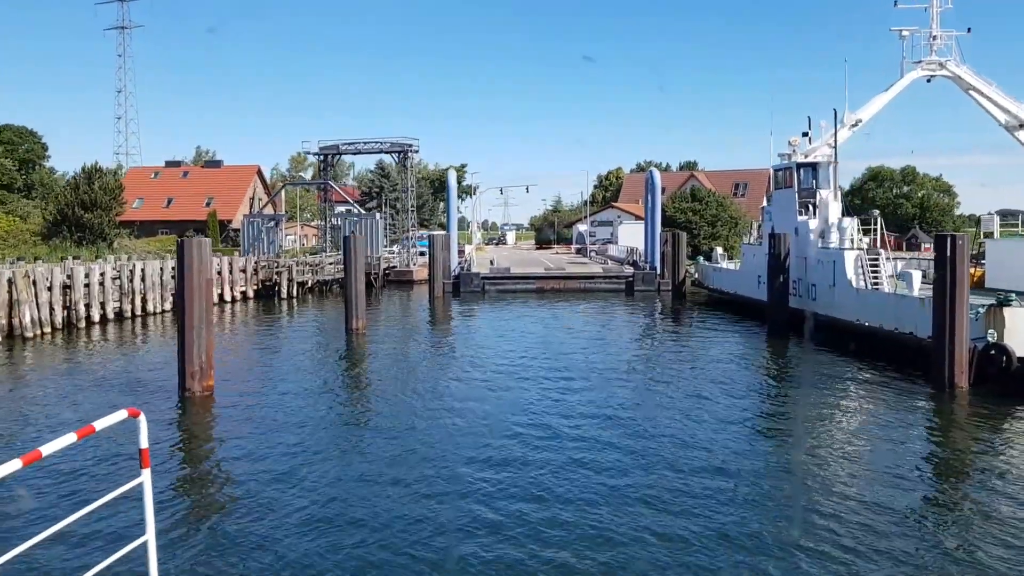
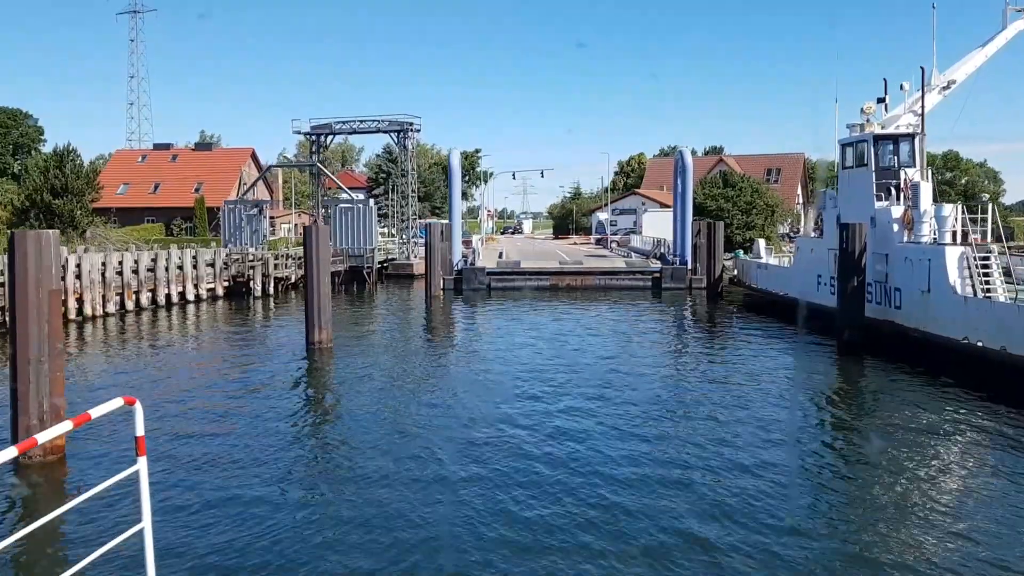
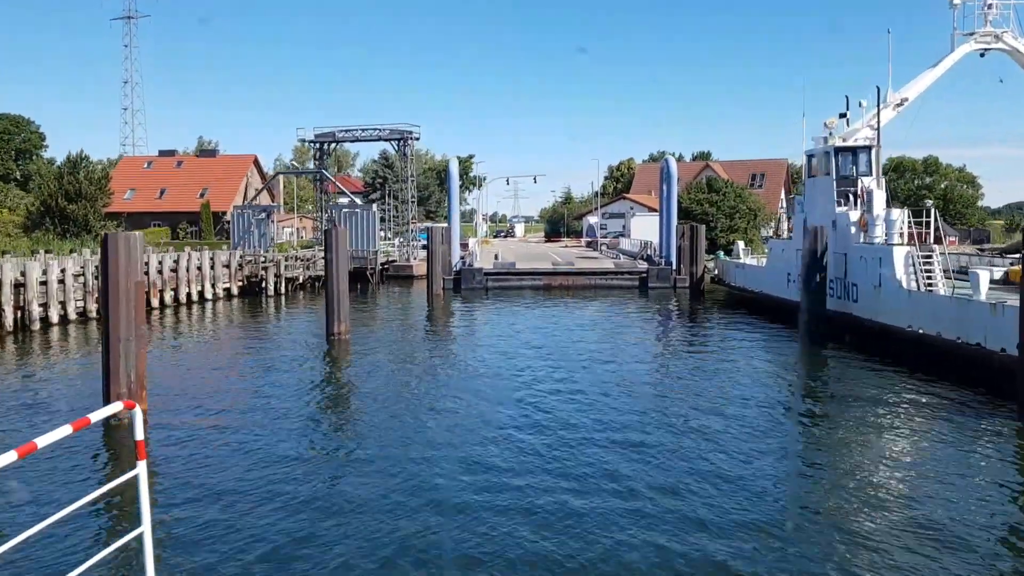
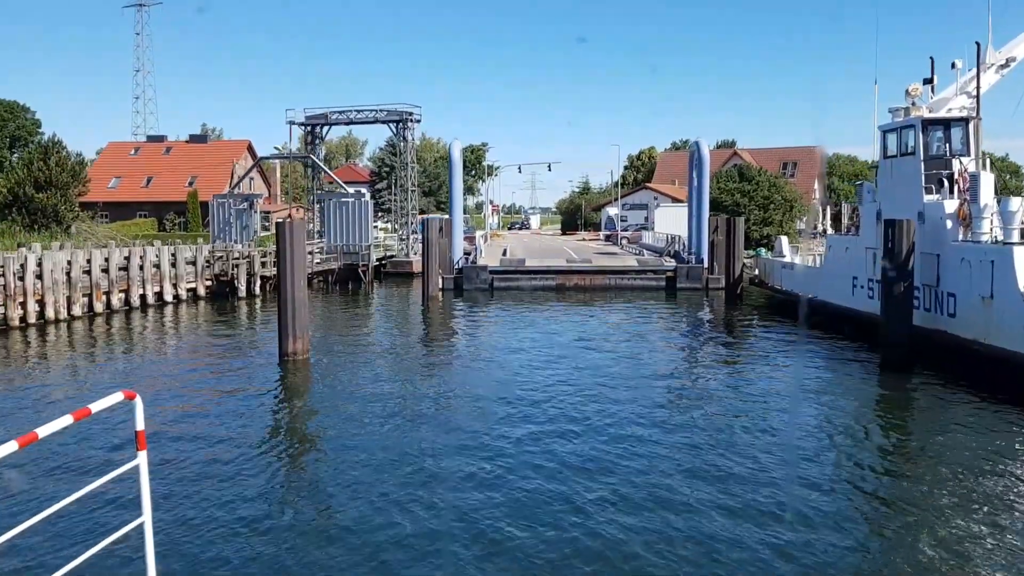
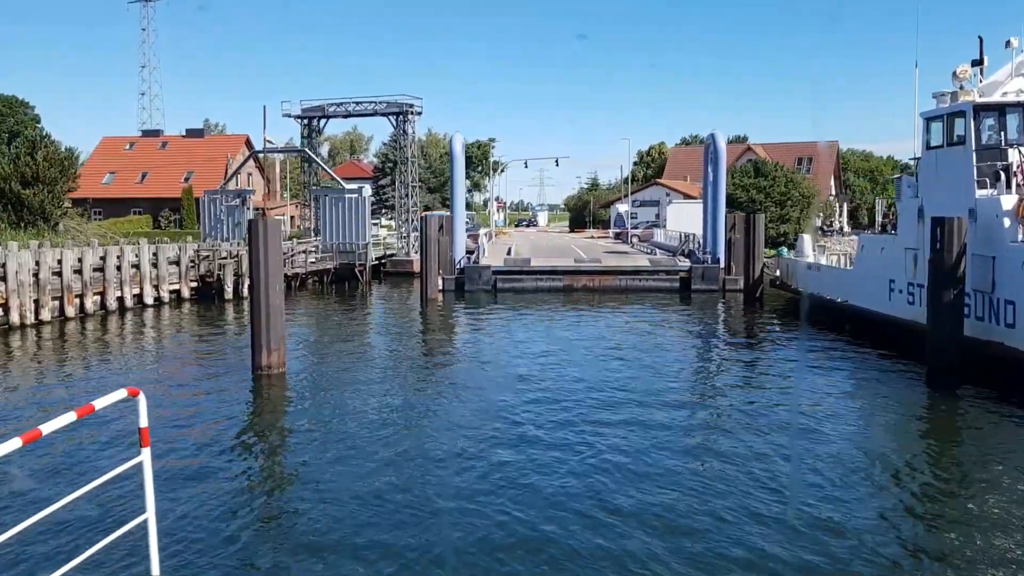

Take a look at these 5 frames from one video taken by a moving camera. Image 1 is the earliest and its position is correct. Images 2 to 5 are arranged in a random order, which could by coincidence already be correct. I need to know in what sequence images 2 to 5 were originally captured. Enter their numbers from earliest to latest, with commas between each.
3, 2, 4, 5
